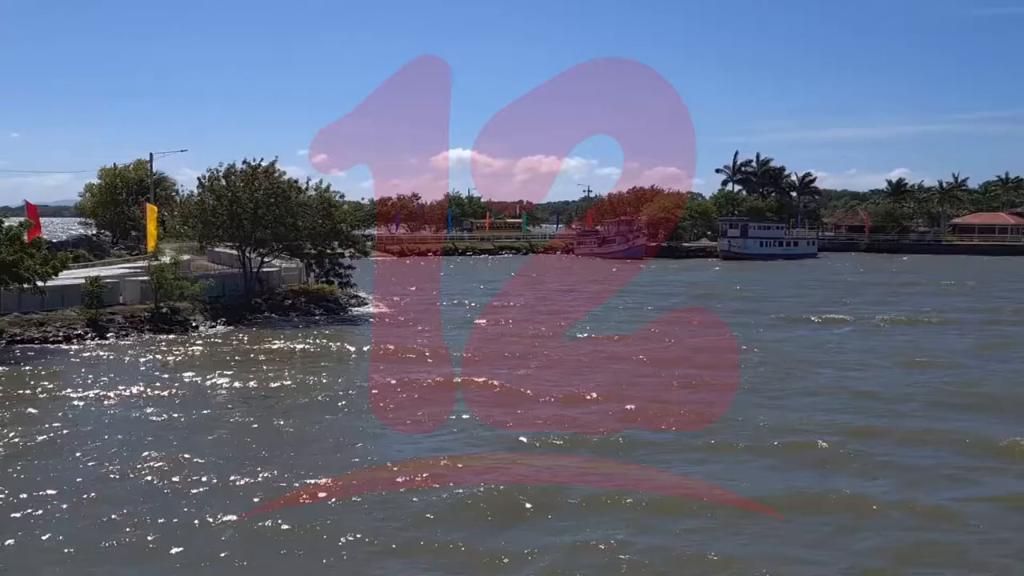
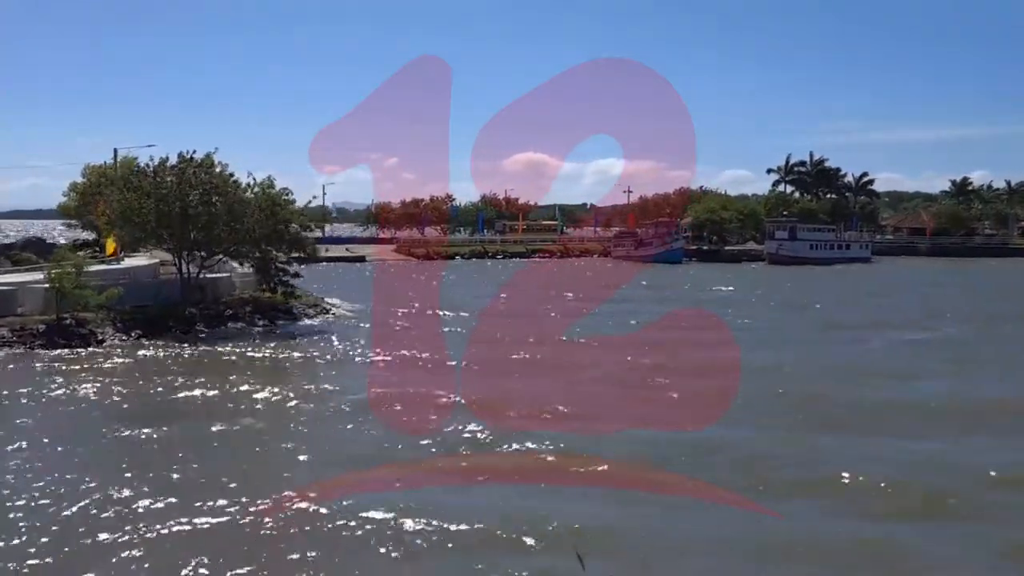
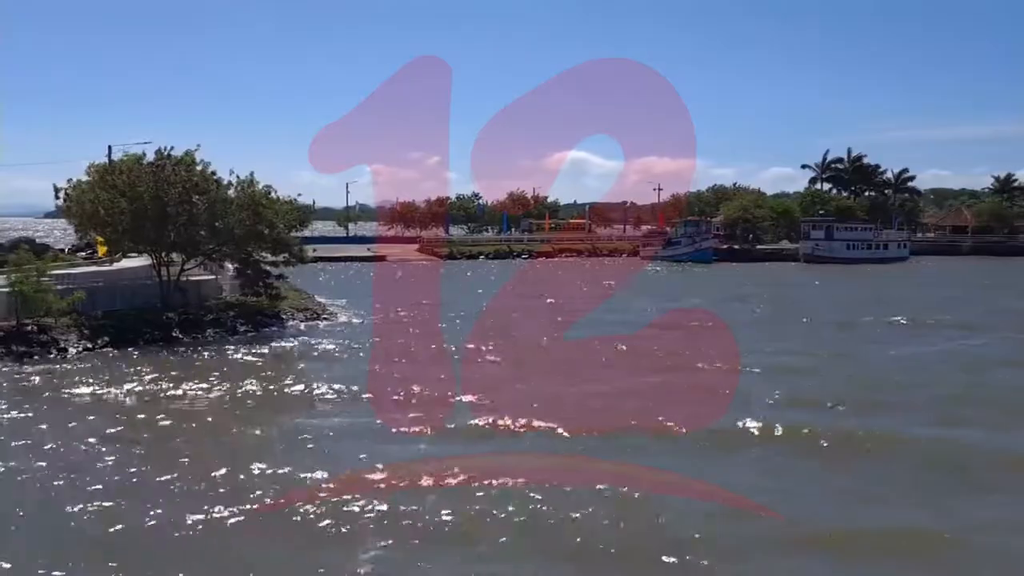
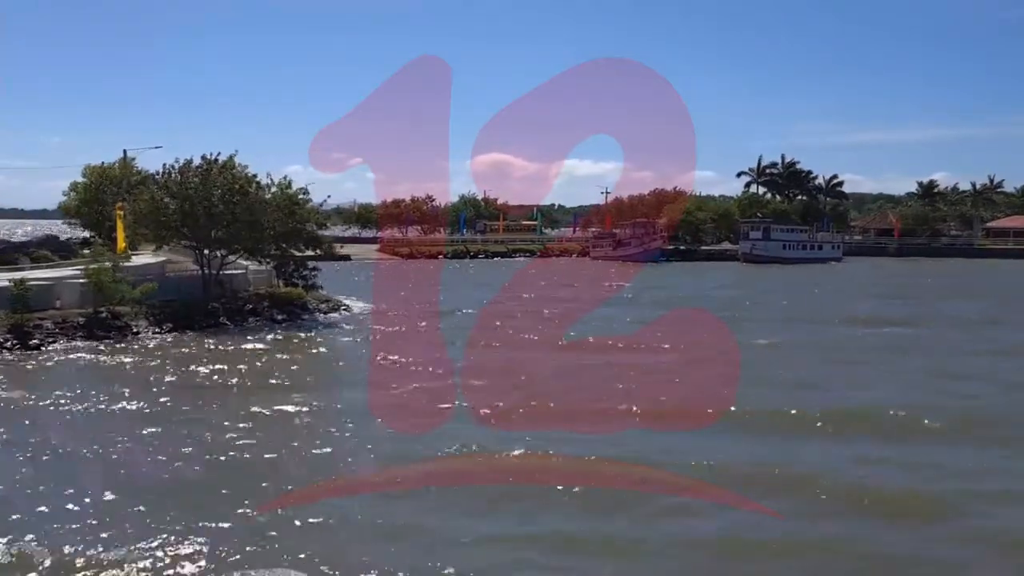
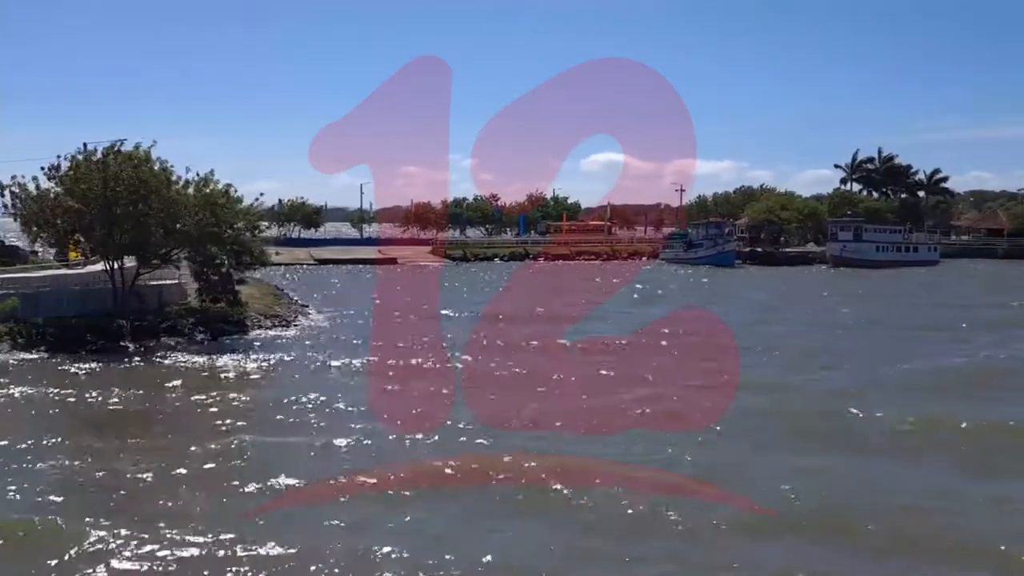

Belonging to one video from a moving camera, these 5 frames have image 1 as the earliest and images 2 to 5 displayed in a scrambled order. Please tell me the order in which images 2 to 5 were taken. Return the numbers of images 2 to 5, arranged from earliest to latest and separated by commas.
4, 2, 3, 5
